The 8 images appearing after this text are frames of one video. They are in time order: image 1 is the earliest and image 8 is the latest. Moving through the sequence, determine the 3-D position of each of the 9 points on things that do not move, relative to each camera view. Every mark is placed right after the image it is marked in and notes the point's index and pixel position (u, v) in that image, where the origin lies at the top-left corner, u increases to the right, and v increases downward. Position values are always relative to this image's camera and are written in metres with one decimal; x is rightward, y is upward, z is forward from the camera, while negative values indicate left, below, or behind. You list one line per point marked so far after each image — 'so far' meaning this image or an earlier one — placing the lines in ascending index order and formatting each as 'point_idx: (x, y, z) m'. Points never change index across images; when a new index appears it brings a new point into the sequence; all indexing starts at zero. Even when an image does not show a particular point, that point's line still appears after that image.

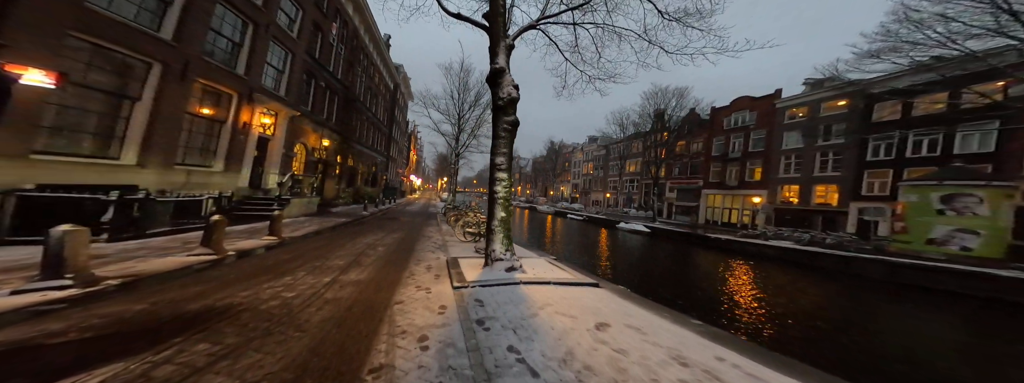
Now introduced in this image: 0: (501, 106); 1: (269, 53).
0: (-0.3, +1.8, +5.6) m
1: (-13.5, +7.7, +14.2) m
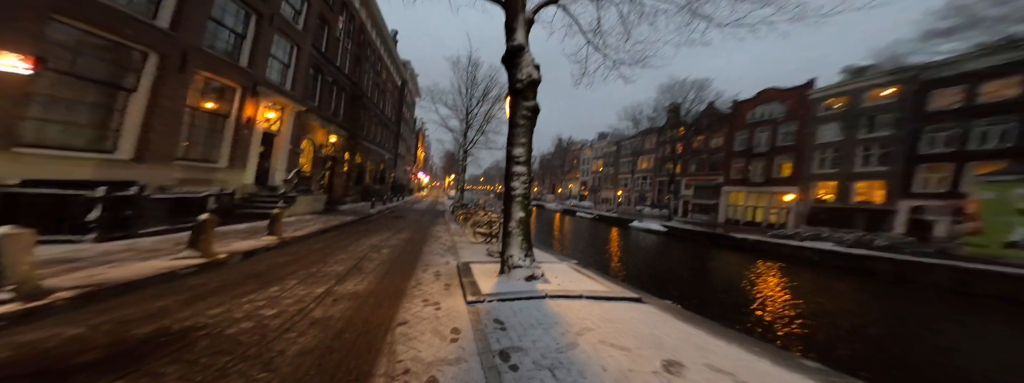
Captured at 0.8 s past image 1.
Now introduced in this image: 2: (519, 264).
0: (+0.1, +1.9, +4.9) m
1: (-12.9, +7.8, +13.8) m
2: (+0.1, -1.3, +4.7) m
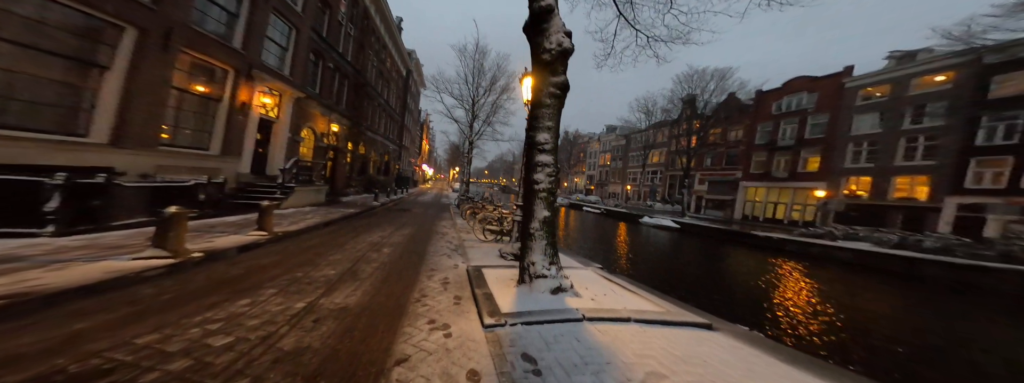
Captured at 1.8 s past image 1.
0: (+0.5, +2.0, +4.0) m
1: (-12.2, +8.3, +12.9) m
2: (+0.5, -1.2, +3.8) m
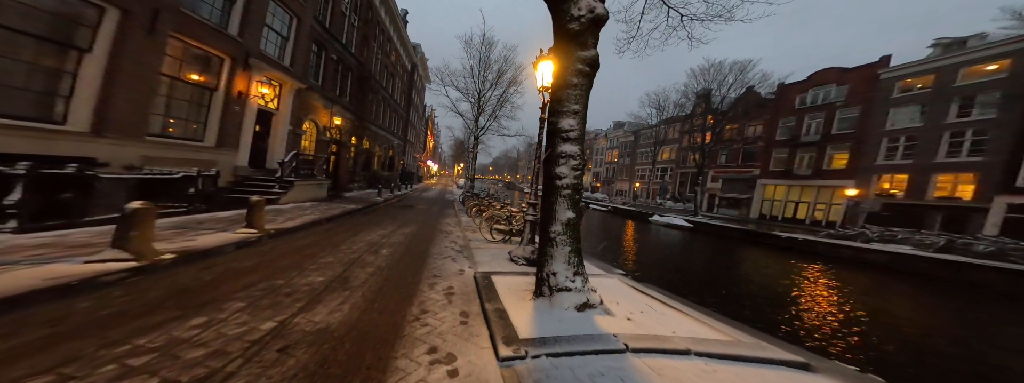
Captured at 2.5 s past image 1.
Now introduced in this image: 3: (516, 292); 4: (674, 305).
0: (+0.8, +2.1, +3.2) m
1: (-11.8, +8.6, +12.3) m
2: (+0.7, -1.2, +3.2) m
3: (+0.1, -1.5, +3.8) m
4: (+2.2, -1.5, +3.5) m
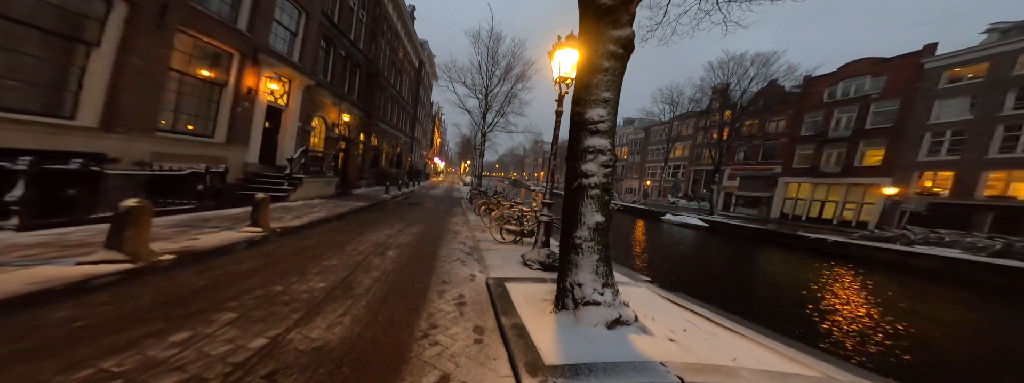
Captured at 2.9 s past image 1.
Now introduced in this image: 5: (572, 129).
0: (+1.0, +2.1, +2.8) m
1: (-11.2, +8.8, +12.2) m
2: (+0.9, -1.2, +2.8) m
3: (+0.3, -1.5, +3.4) m
4: (+2.4, -1.6, +3.0) m
5: (+0.7, +0.7, +2.8) m
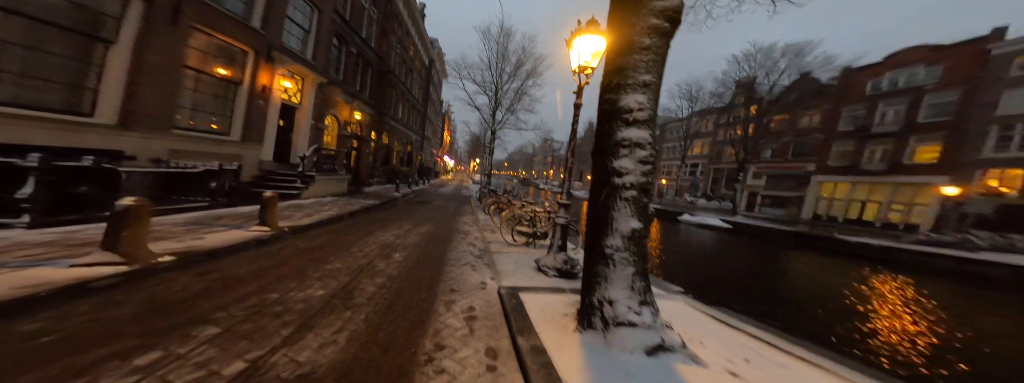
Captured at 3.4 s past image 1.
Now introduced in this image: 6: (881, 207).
0: (+1.2, +2.0, +2.3) m
1: (-10.6, +8.9, +12.2) m
2: (+1.1, -1.2, +2.3) m
3: (+0.5, -1.5, +3.0) m
4: (+2.6, -1.6, +2.5) m
5: (+0.8, +0.7, +2.4) m
6: (+26.2, -1.3, +18.4) m
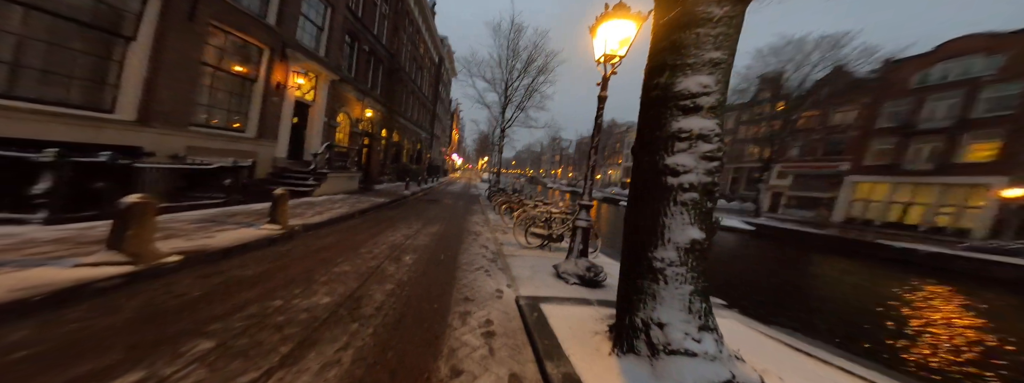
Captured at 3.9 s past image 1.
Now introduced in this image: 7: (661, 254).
0: (+1.5, +2.0, +1.9) m
1: (-9.9, +9.0, +12.2) m
2: (+1.3, -1.2, +2.0) m
3: (+0.7, -1.5, +2.7) m
4: (+2.8, -1.6, +2.1) m
5: (+1.1, +0.6, +2.0) m
6: (+27.0, -1.4, +17.1) m
7: (+1.1, -0.5, +2.0) m
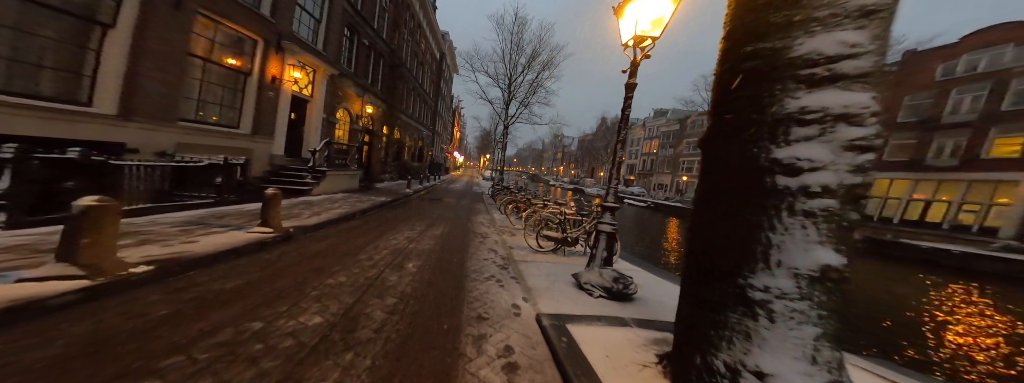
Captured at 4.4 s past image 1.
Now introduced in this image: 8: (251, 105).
0: (+1.7, +2.0, +1.4) m
1: (-9.6, +9.1, +11.7) m
2: (+1.5, -1.3, +1.5) m
3: (+1.0, -1.5, +2.2) m
4: (+3.1, -1.6, +1.6) m
5: (+1.3, +0.6, +1.5) m
6: (+27.4, -1.3, +16.5) m
7: (+1.4, -0.5, +1.5) m
8: (-9.9, +3.2, +9.6) m
